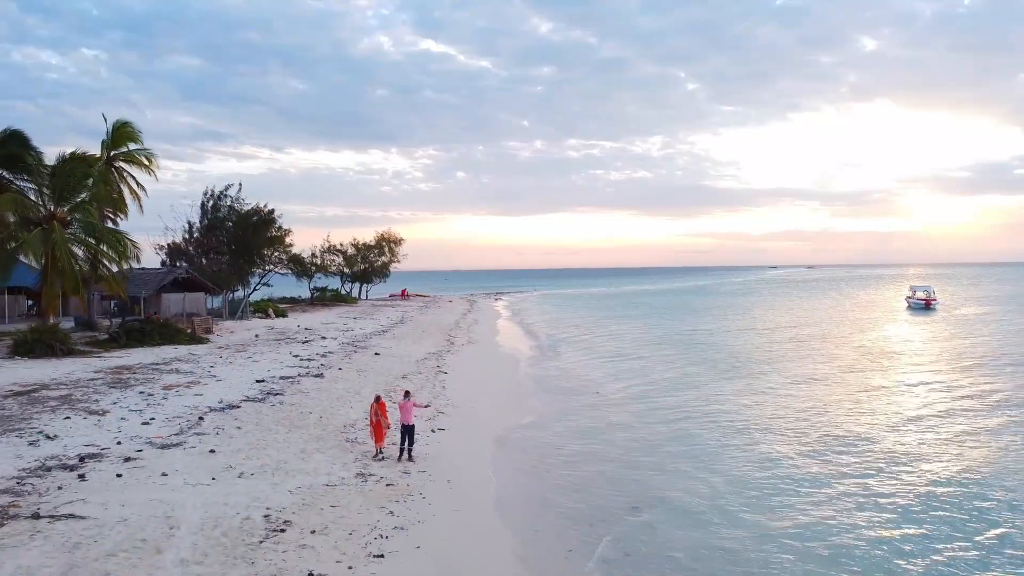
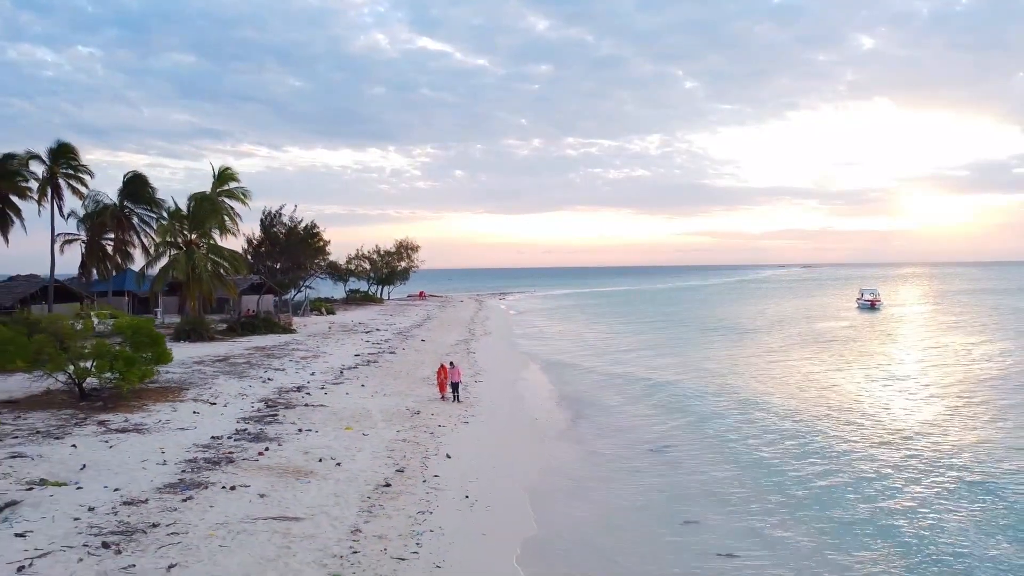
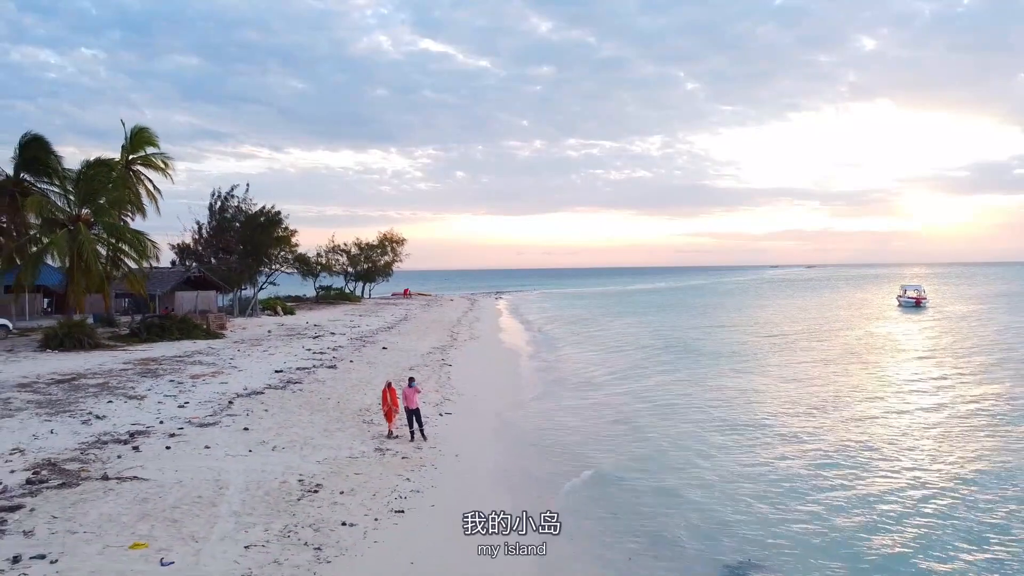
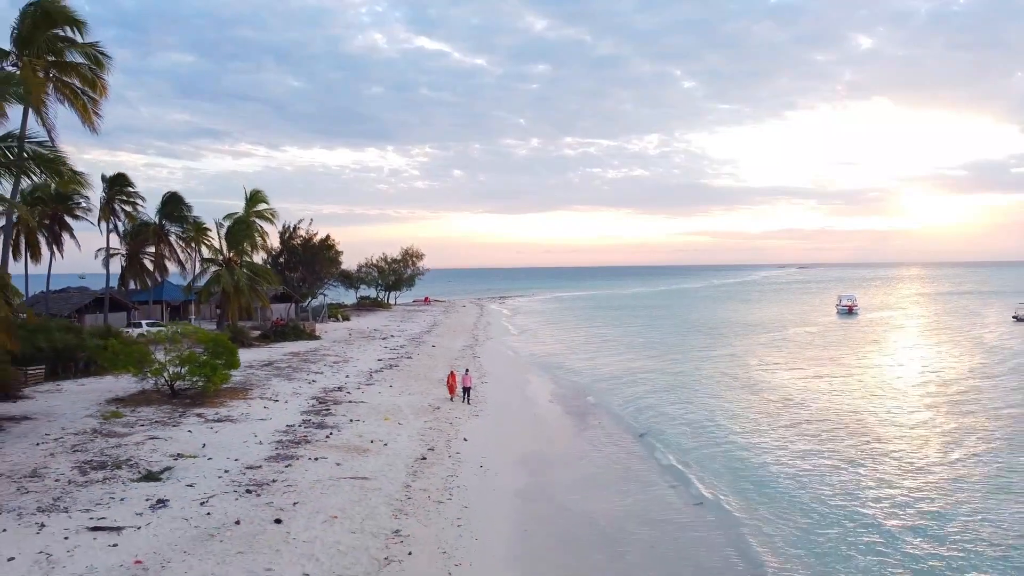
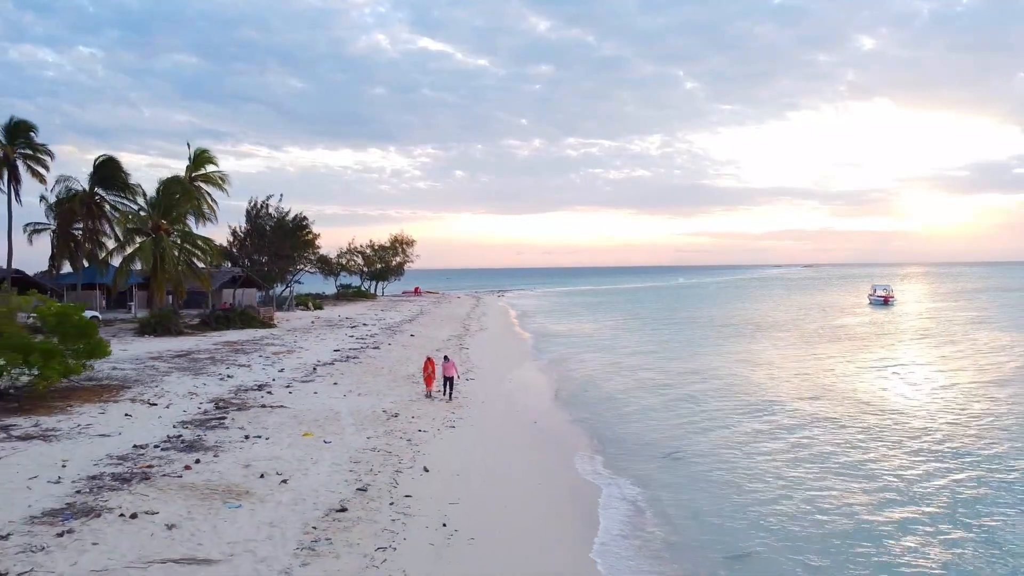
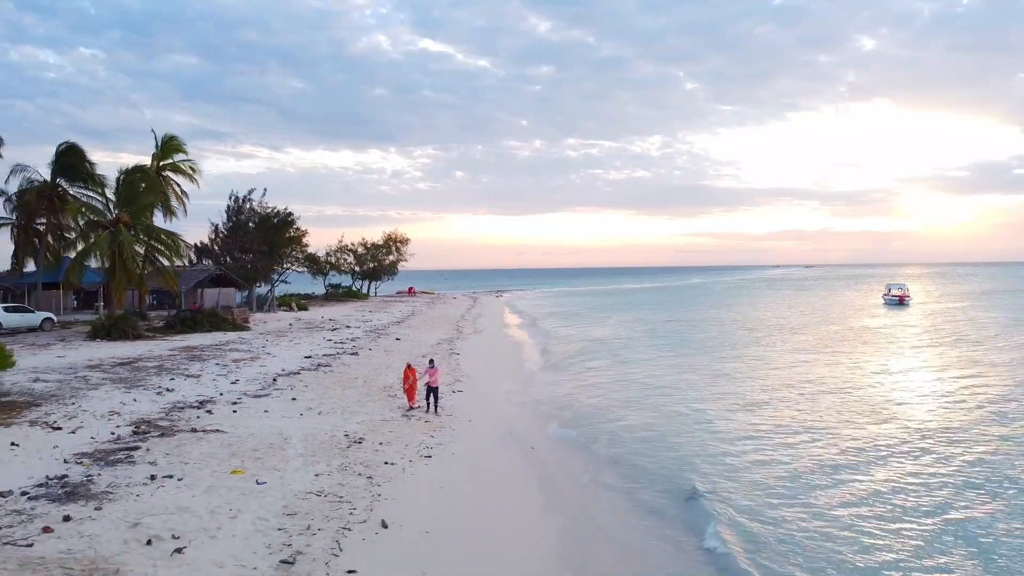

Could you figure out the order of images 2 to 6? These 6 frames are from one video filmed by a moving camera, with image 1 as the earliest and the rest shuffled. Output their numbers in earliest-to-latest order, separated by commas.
3, 6, 5, 2, 4
